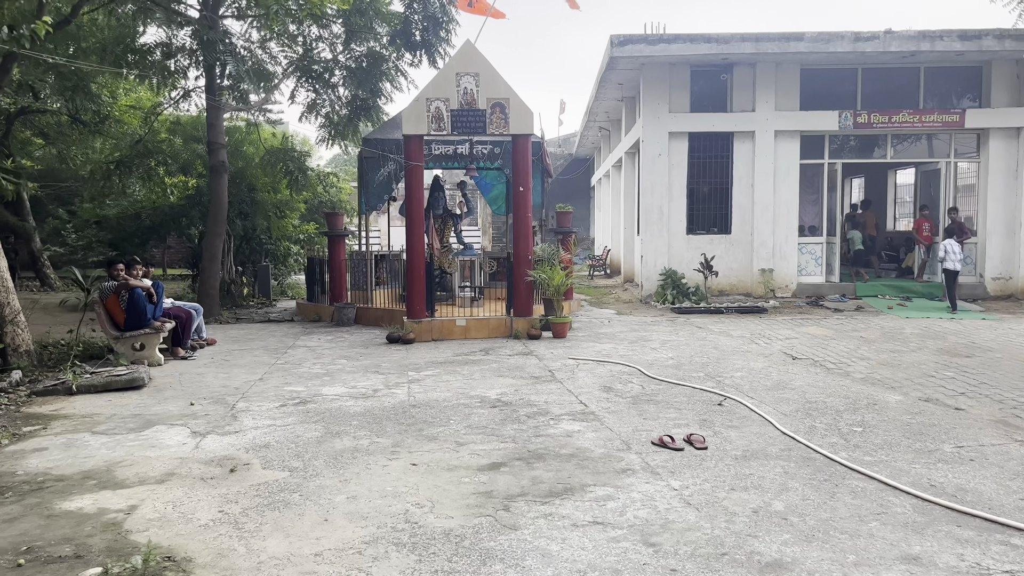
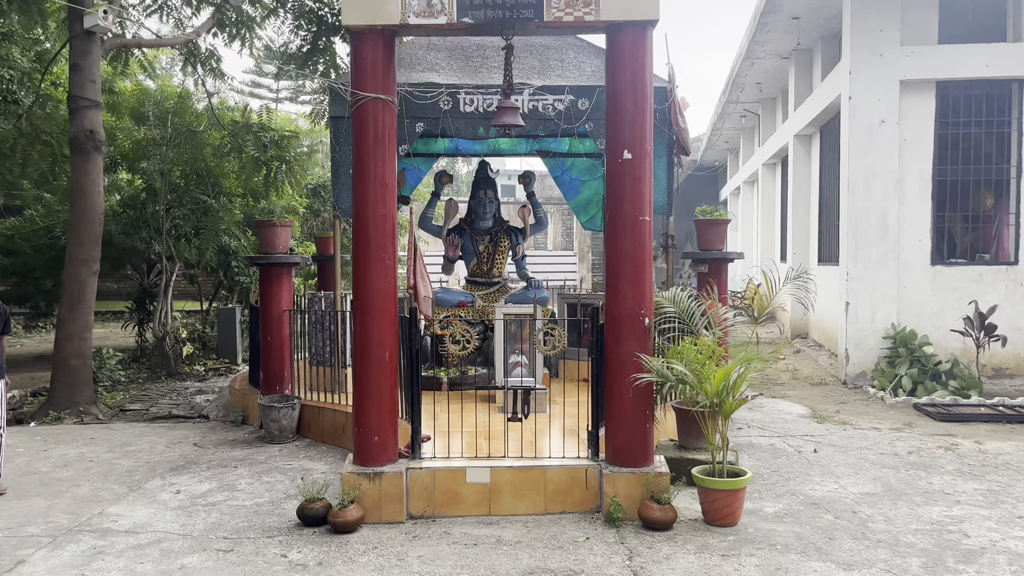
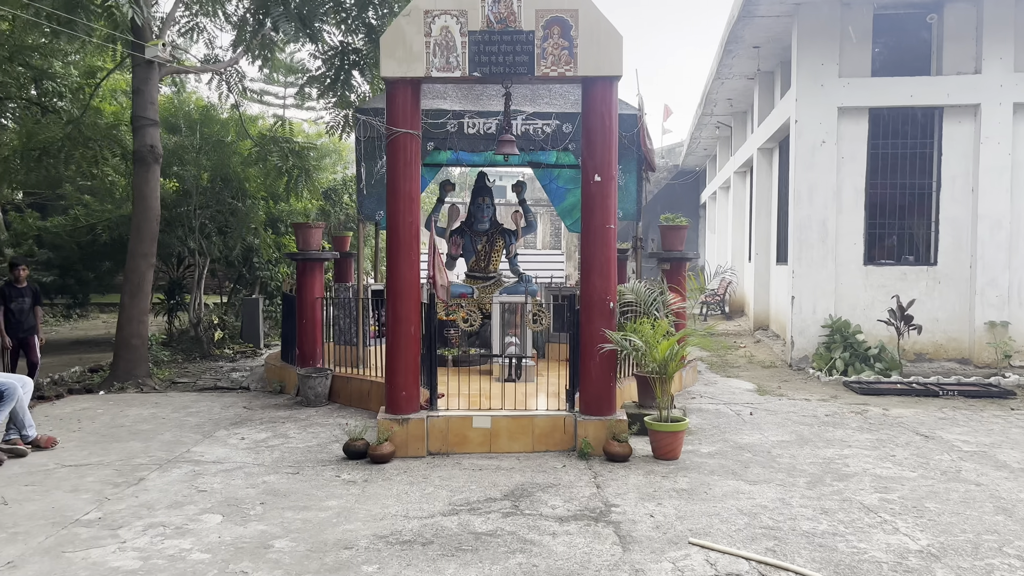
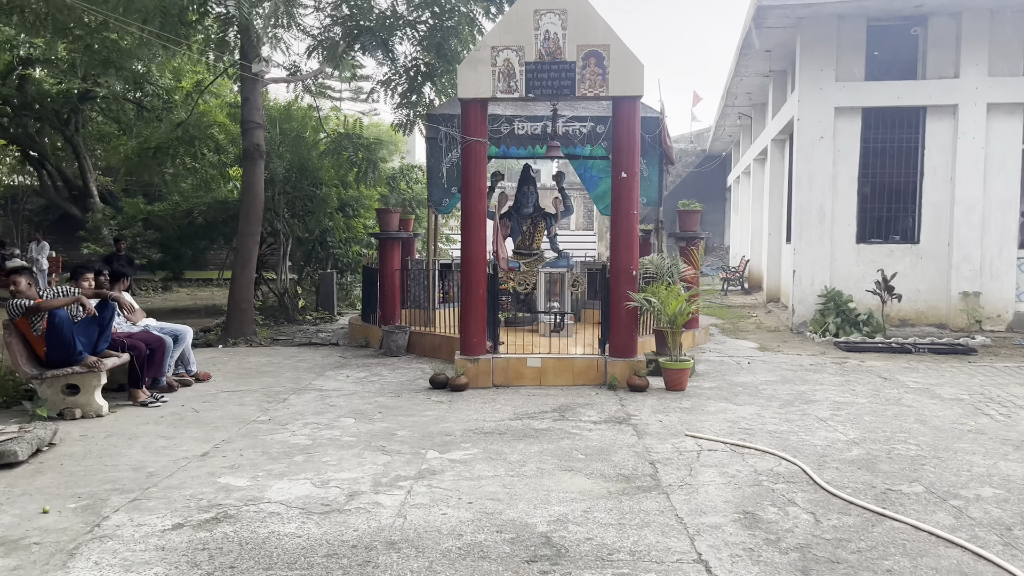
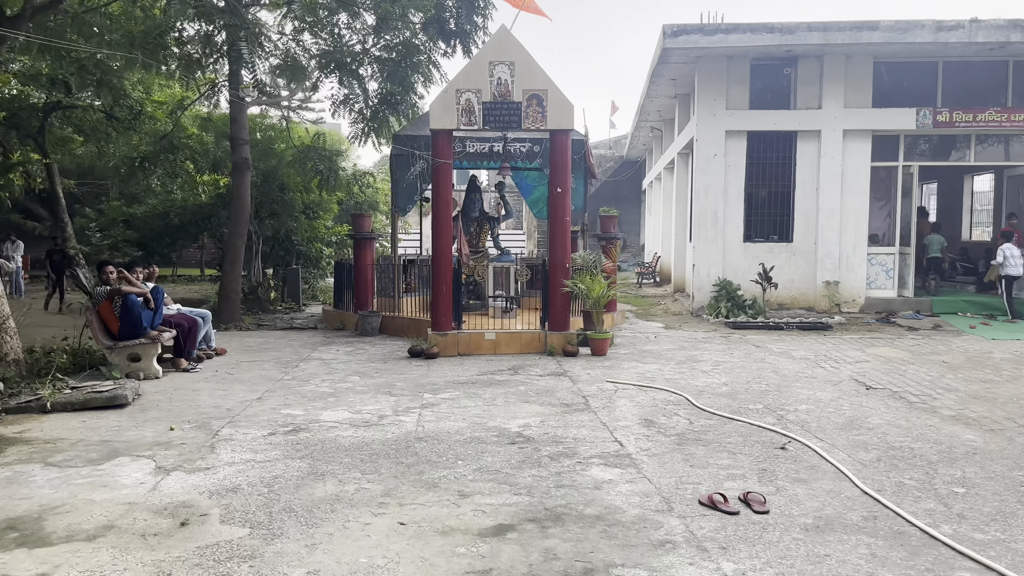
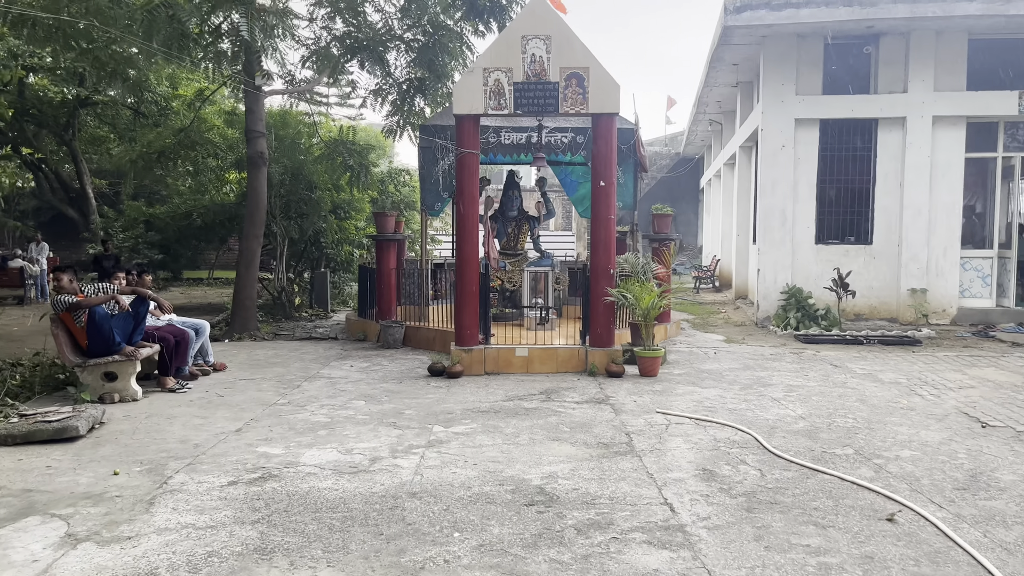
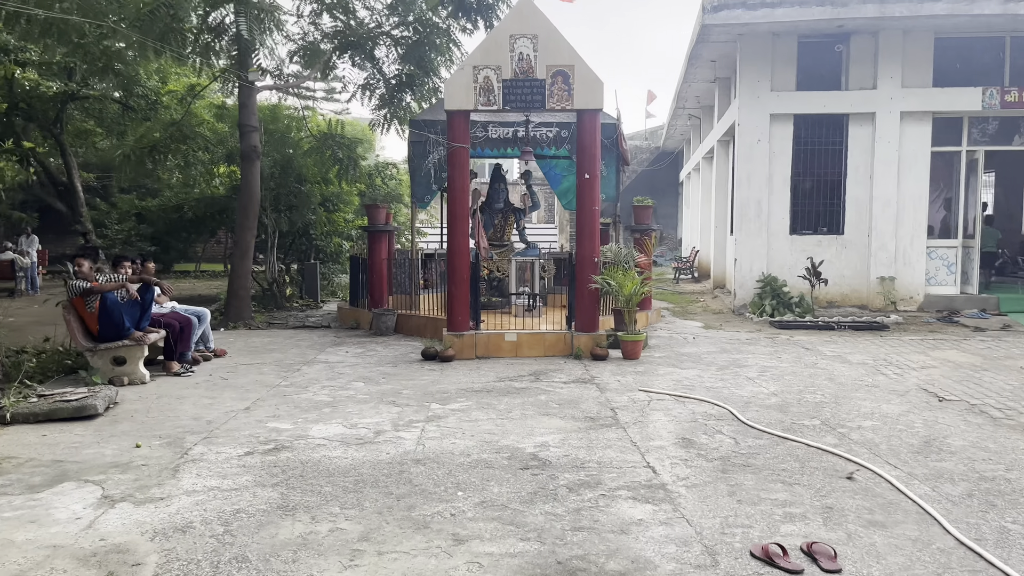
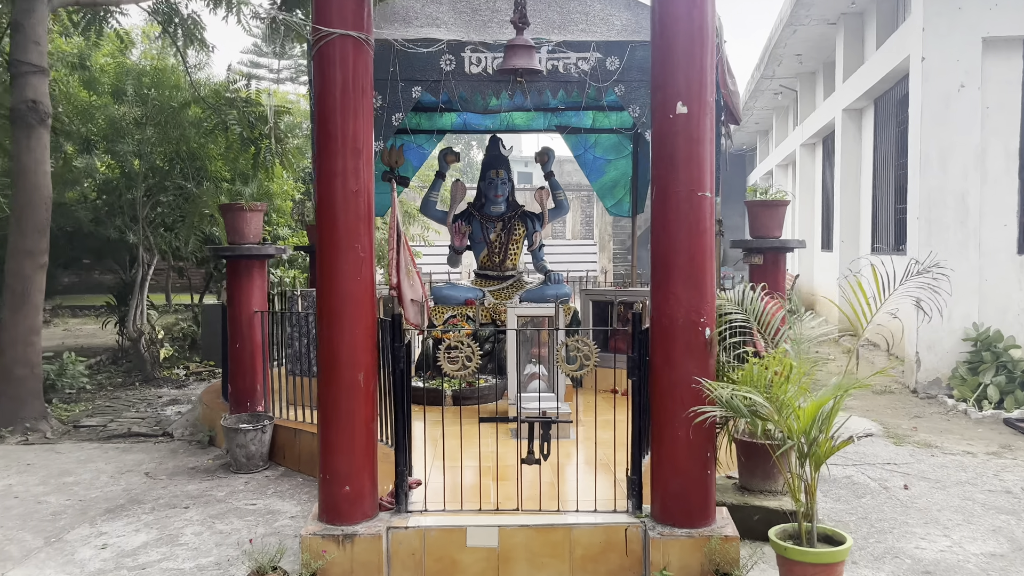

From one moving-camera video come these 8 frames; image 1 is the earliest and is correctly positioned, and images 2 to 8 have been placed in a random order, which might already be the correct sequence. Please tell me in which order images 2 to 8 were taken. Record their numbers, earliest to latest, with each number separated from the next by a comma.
5, 7, 6, 4, 3, 2, 8
